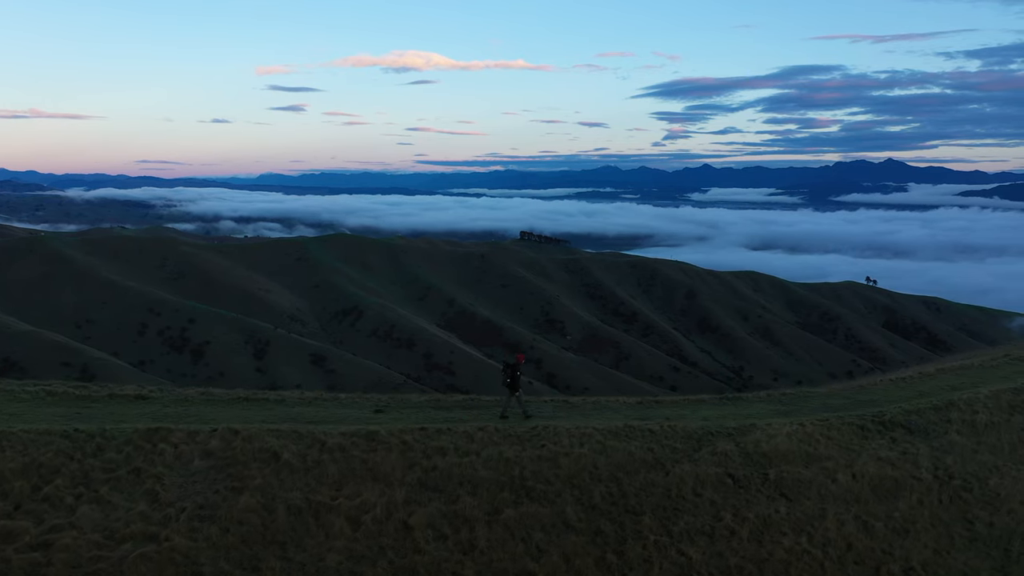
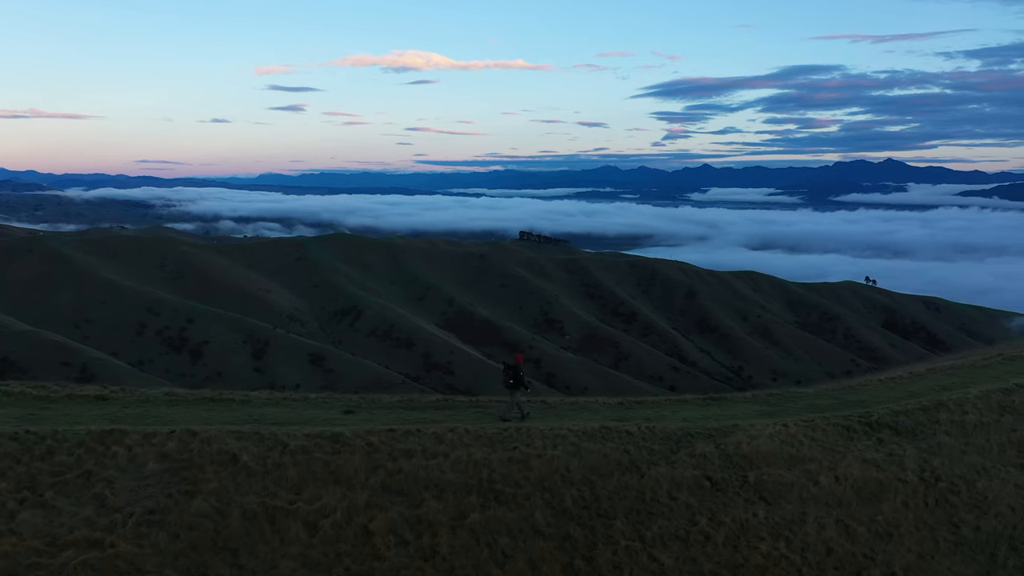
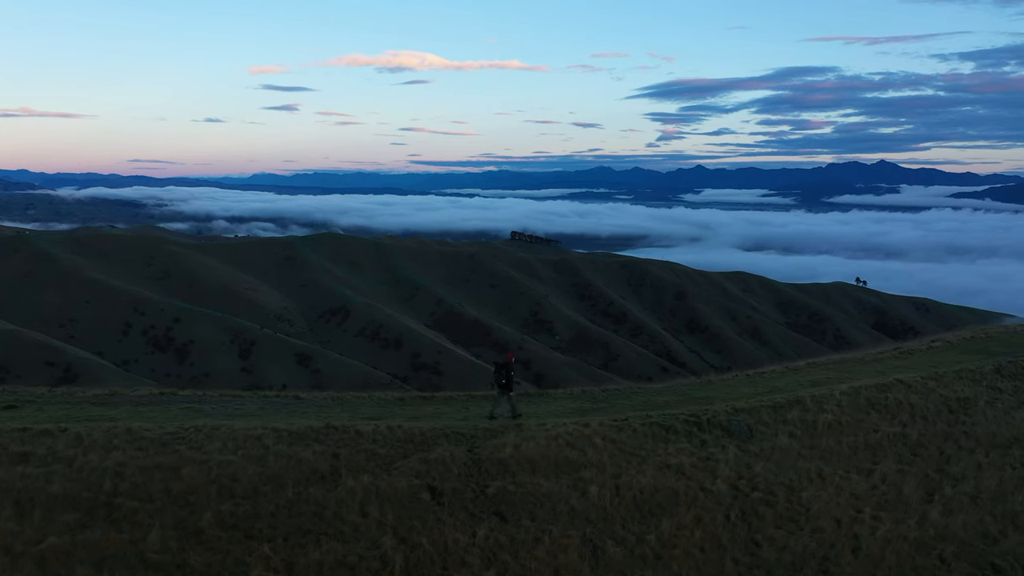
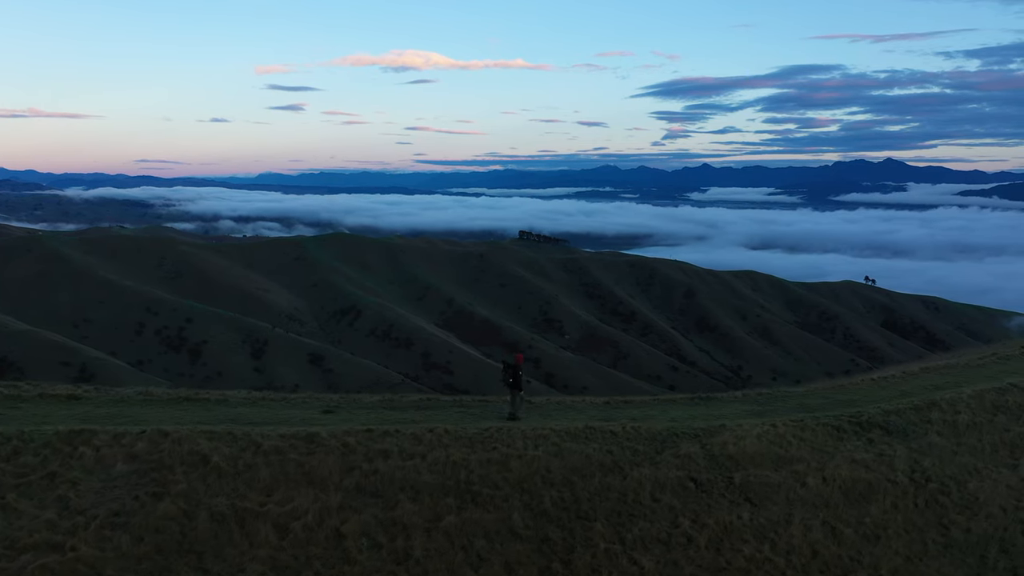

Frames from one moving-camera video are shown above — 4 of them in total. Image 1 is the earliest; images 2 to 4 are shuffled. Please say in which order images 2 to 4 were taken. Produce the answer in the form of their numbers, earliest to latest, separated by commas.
2, 4, 3
